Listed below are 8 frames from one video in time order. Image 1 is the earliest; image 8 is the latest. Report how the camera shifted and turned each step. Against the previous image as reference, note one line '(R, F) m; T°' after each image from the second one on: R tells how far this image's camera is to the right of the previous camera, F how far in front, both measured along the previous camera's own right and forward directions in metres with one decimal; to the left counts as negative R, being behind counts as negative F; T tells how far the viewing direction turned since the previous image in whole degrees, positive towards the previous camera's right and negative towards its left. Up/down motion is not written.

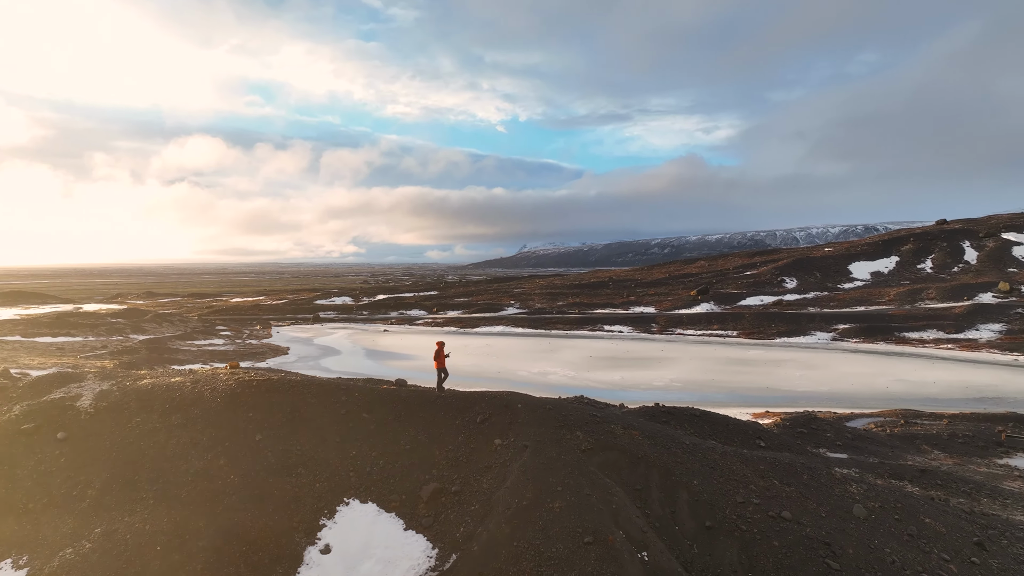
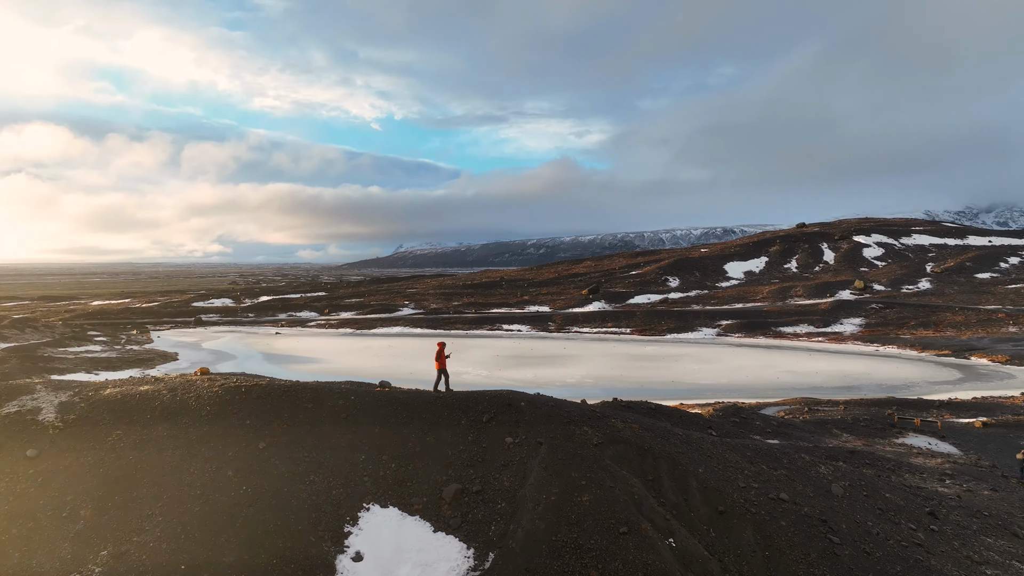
(-1.6, +0.1) m; +10°
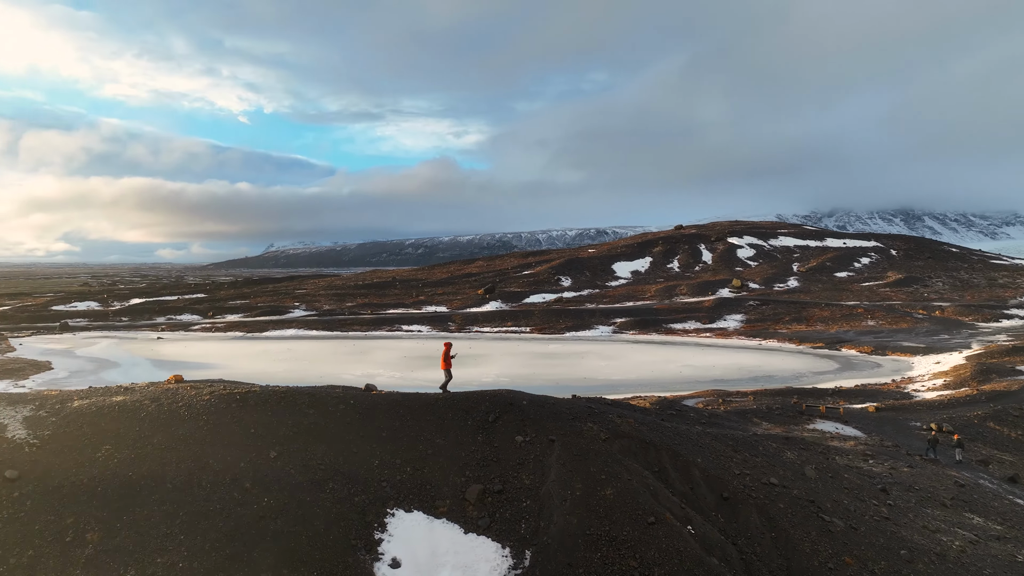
(-1.6, +0.1) m; +10°
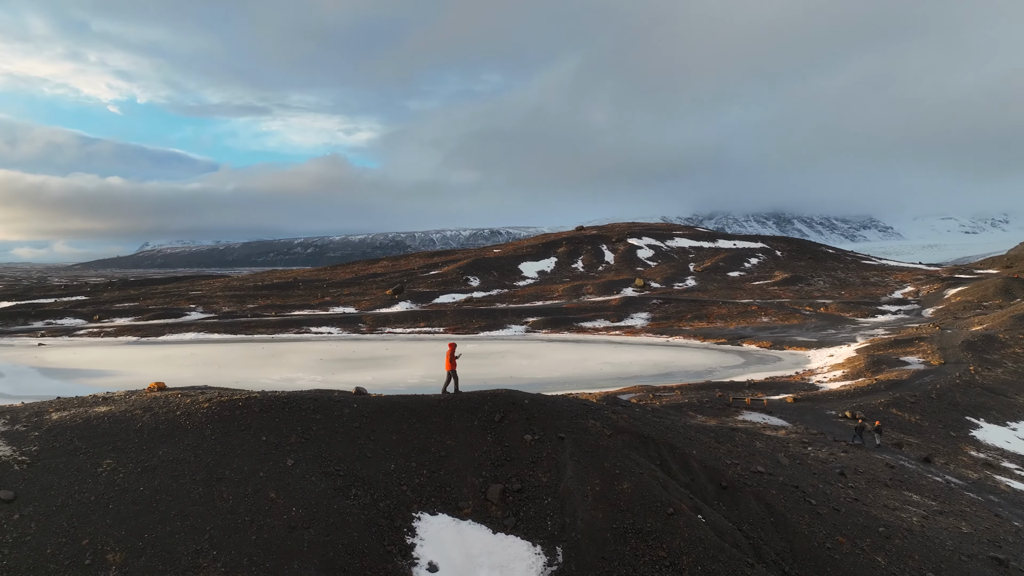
(-1.4, +0.1) m; +8°
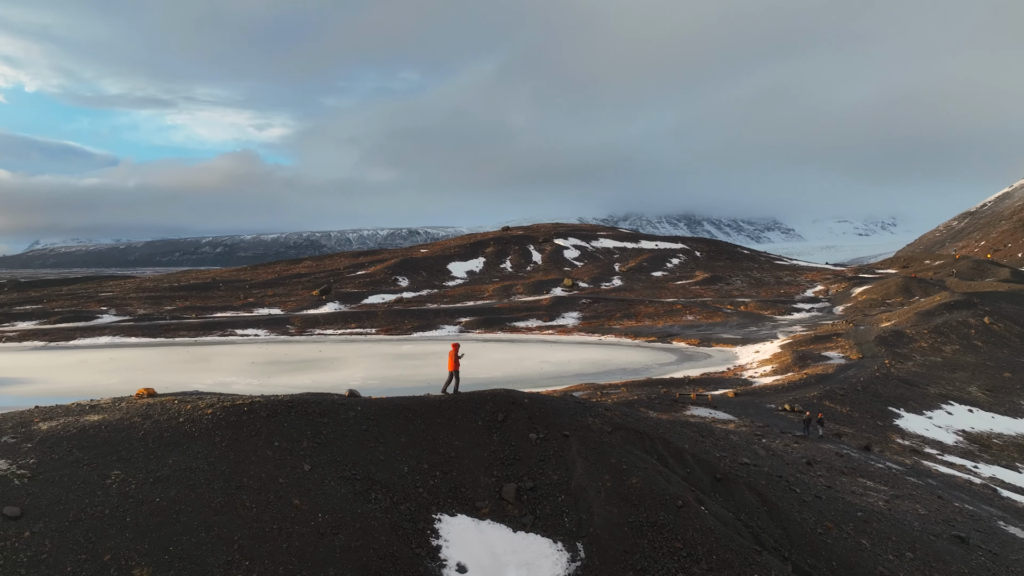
(-1.1, 0.0) m; +6°
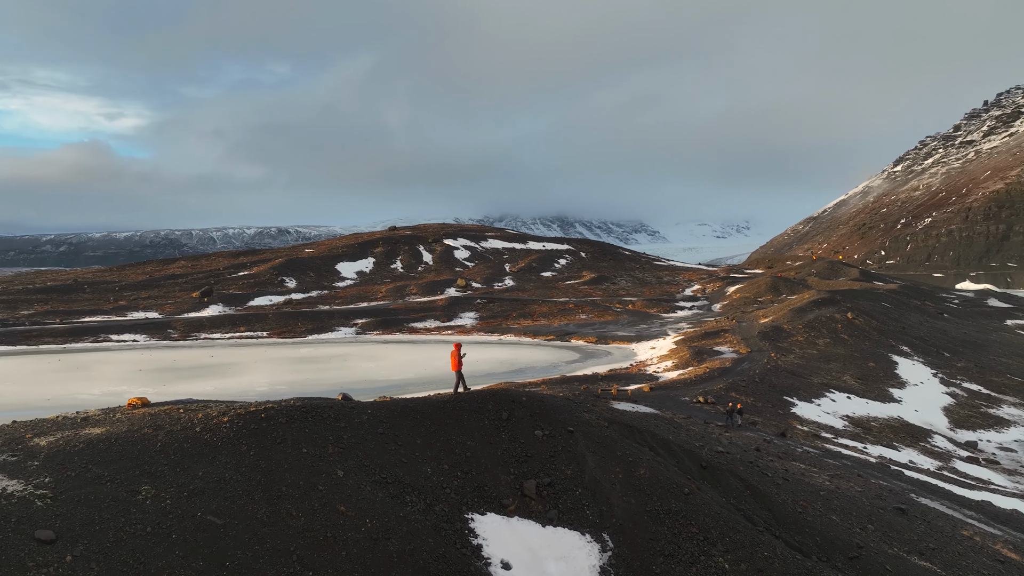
(-1.7, 0.0) m; +10°
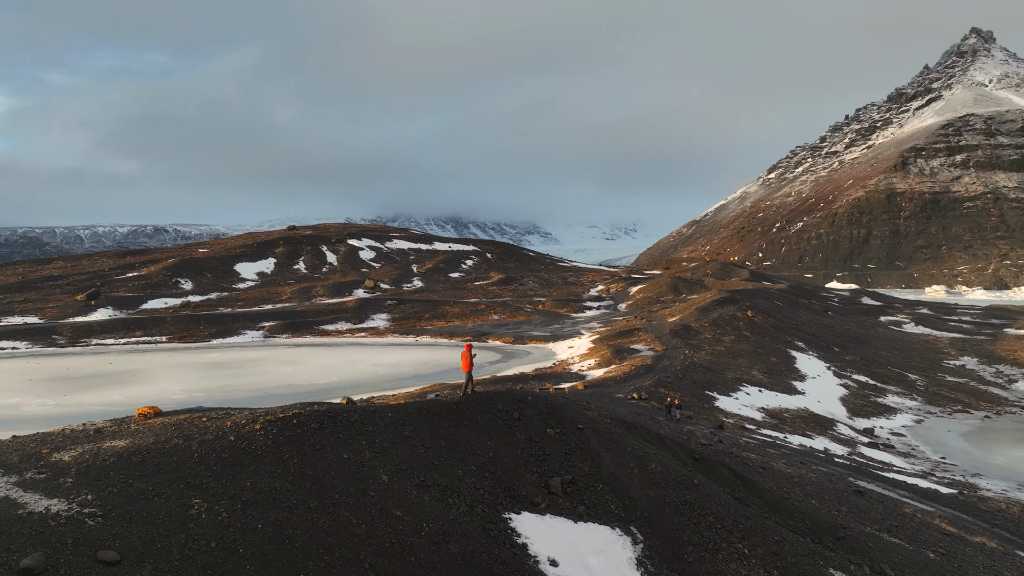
(-1.5, 0.0) m; +8°
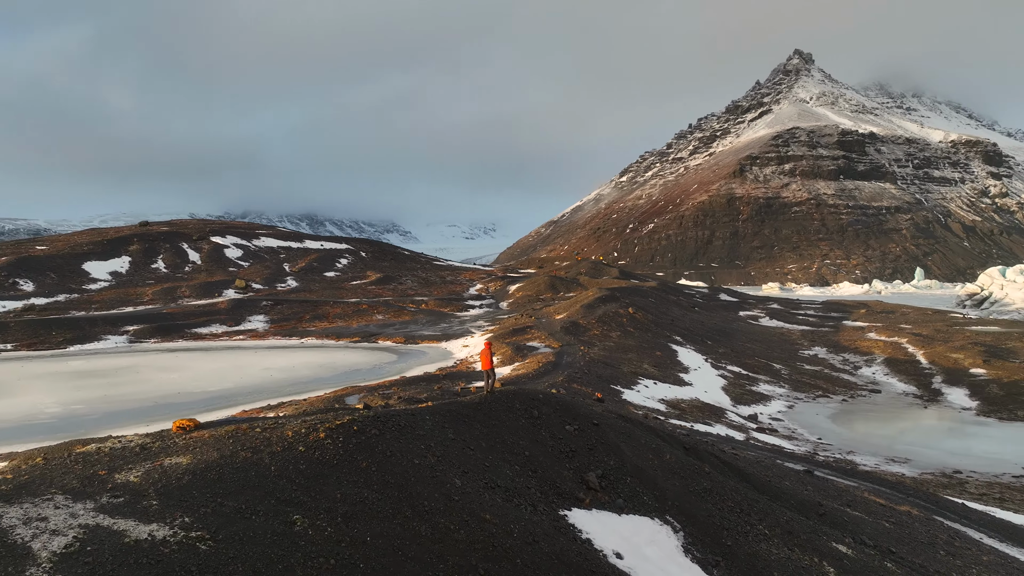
(-2.1, +0.2) m; +11°
